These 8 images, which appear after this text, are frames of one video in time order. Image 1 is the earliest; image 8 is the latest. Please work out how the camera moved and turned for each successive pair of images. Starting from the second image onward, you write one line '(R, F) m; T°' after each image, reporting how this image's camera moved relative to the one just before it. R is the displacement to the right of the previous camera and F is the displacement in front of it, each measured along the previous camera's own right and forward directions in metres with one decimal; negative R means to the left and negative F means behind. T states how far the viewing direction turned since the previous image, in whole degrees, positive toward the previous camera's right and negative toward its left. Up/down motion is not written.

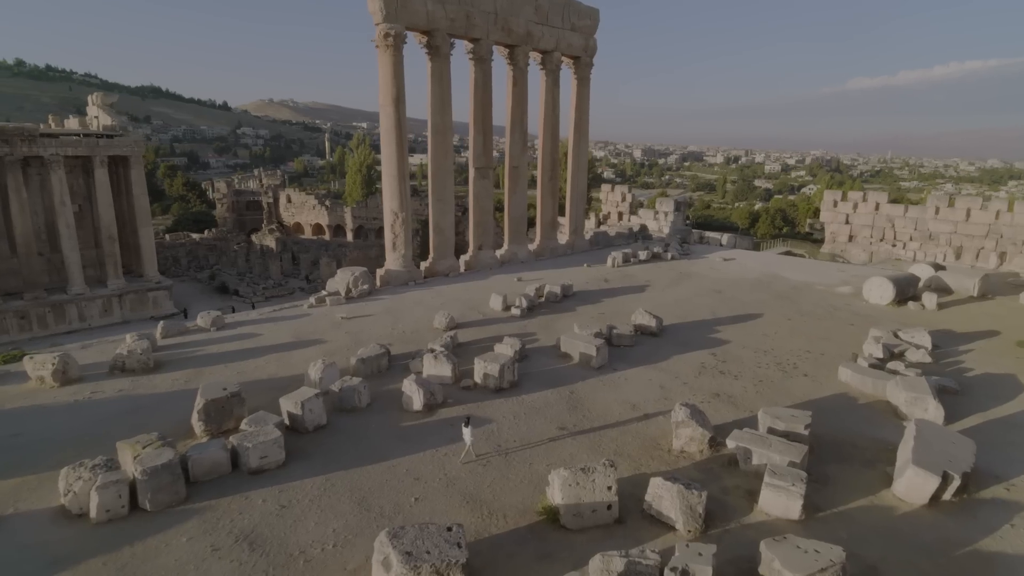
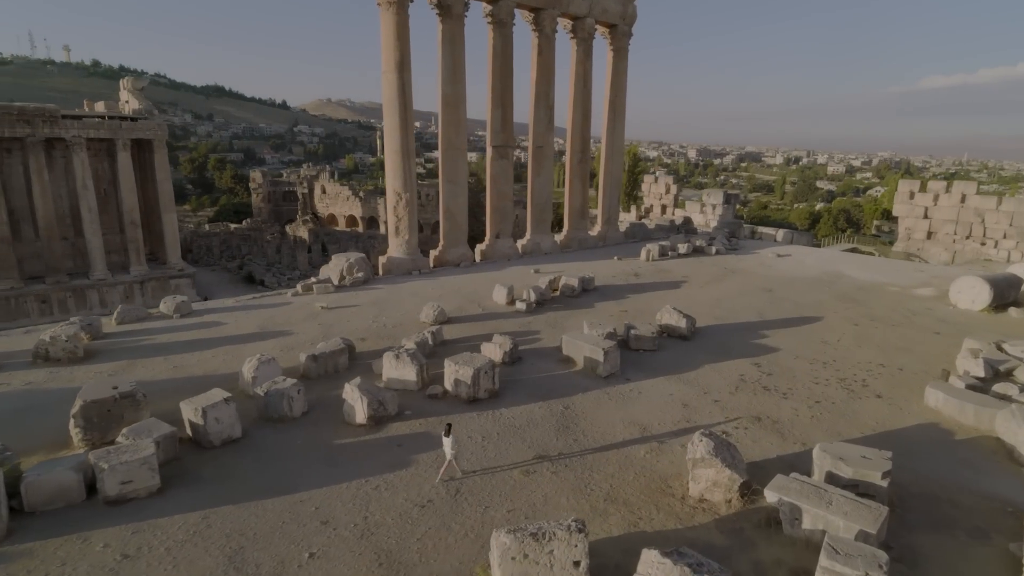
(+0.8, +1.9) m; -5°
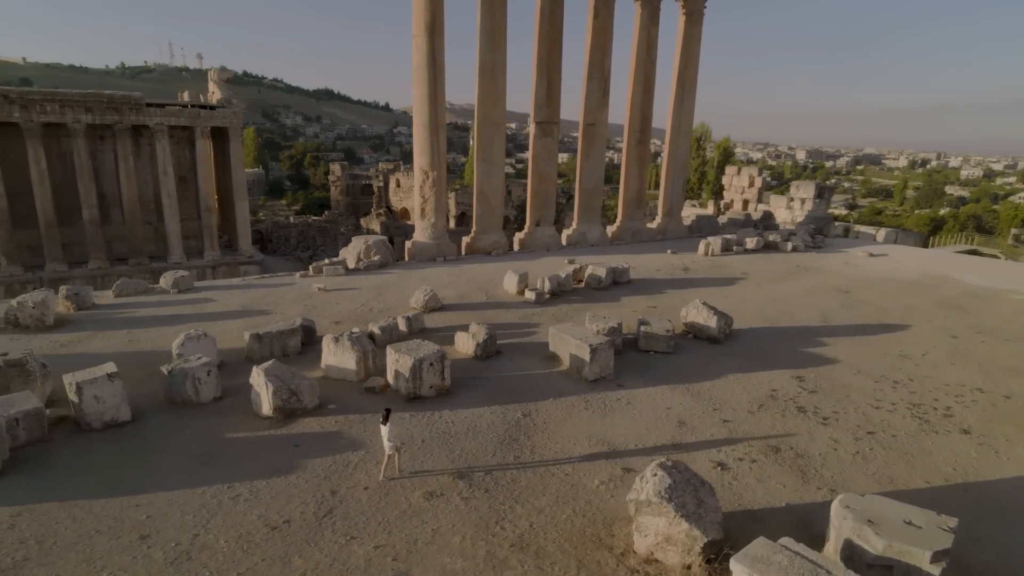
(+1.3, +1.4) m; -9°
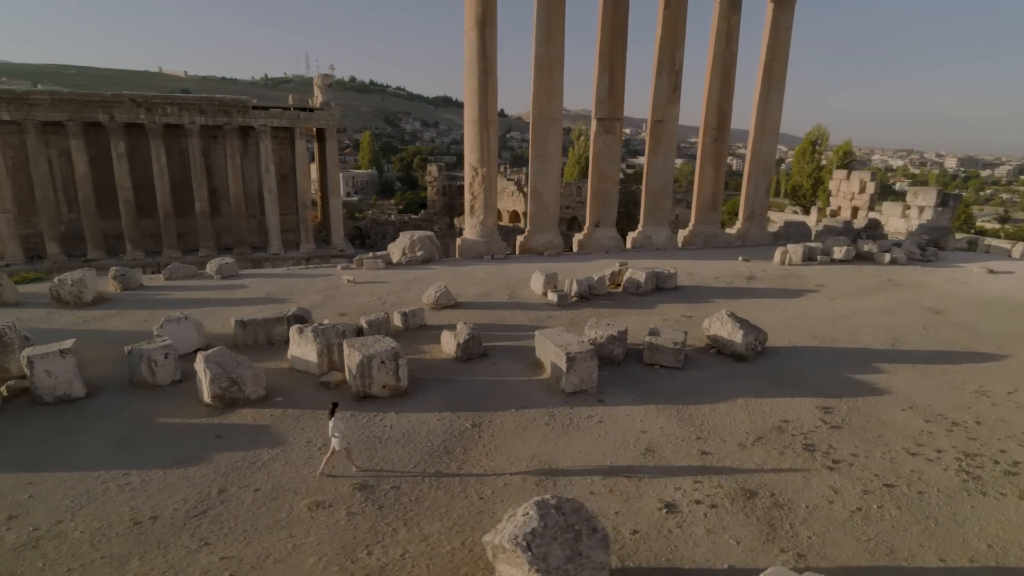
(+1.3, +0.7) m; -10°
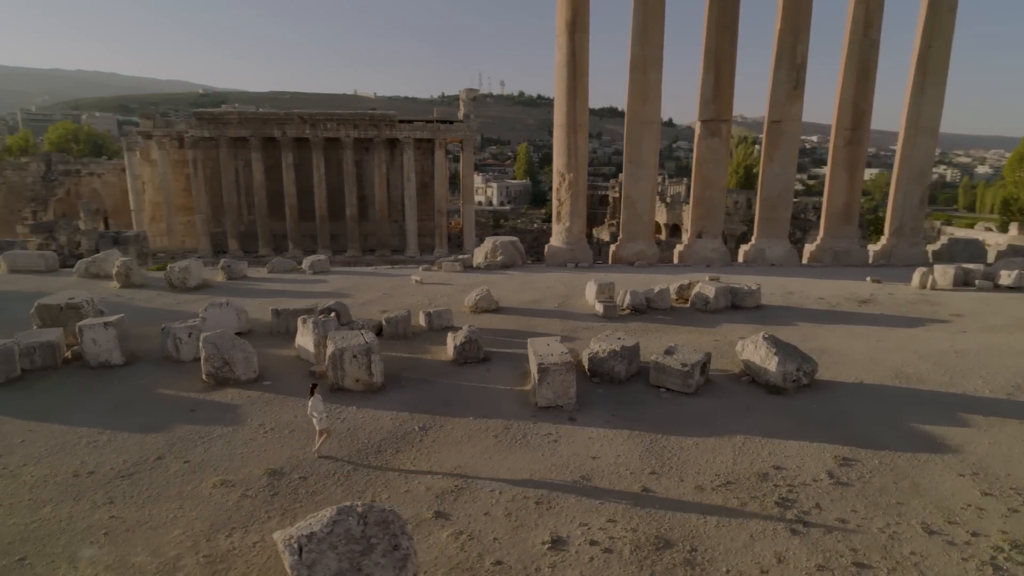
(+1.6, +0.5) m; -15°
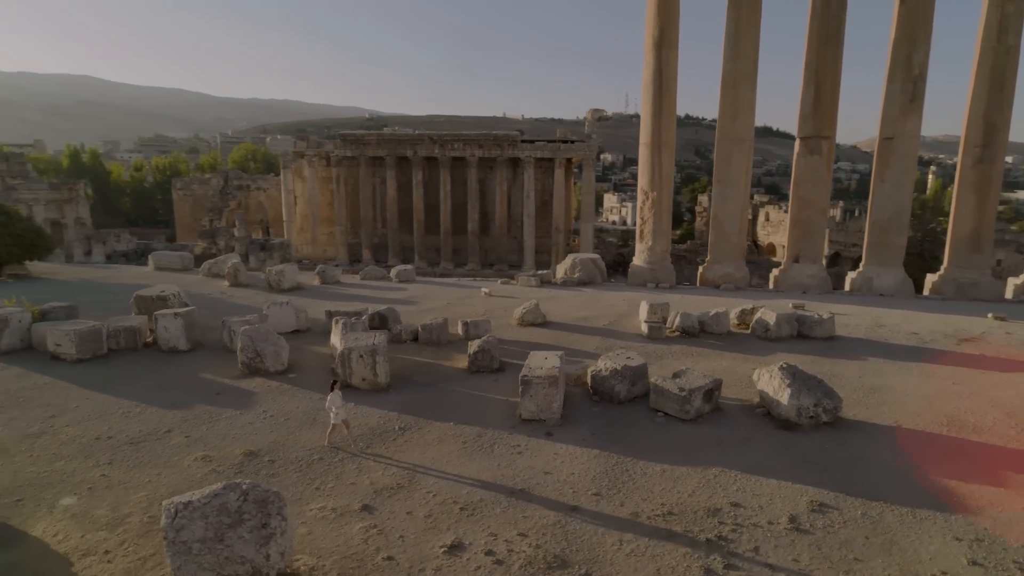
(+1.3, +0.1) m; -13°
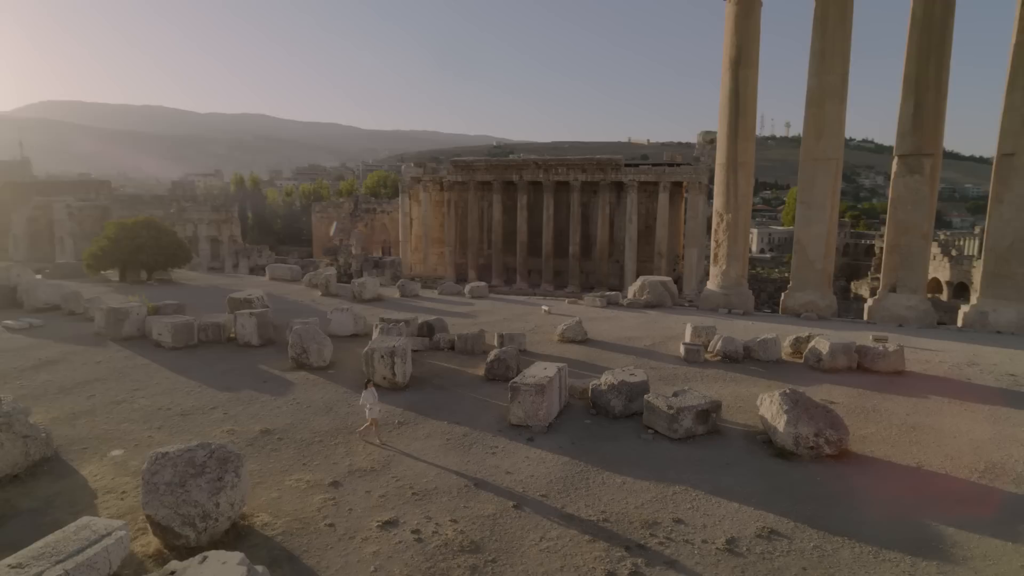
(+1.1, -0.2) m; -12°
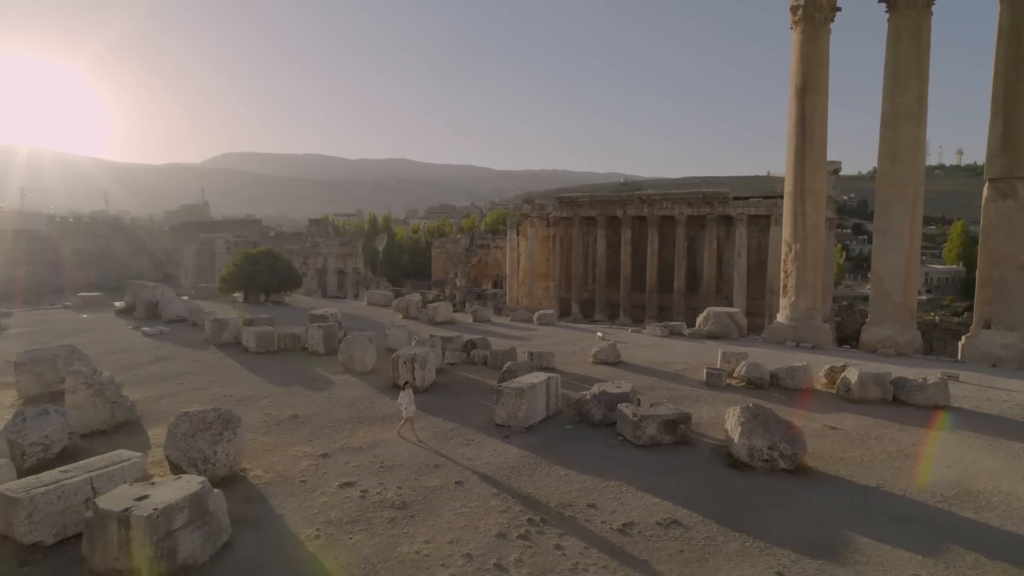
(+1.4, -0.5) m; -12°
